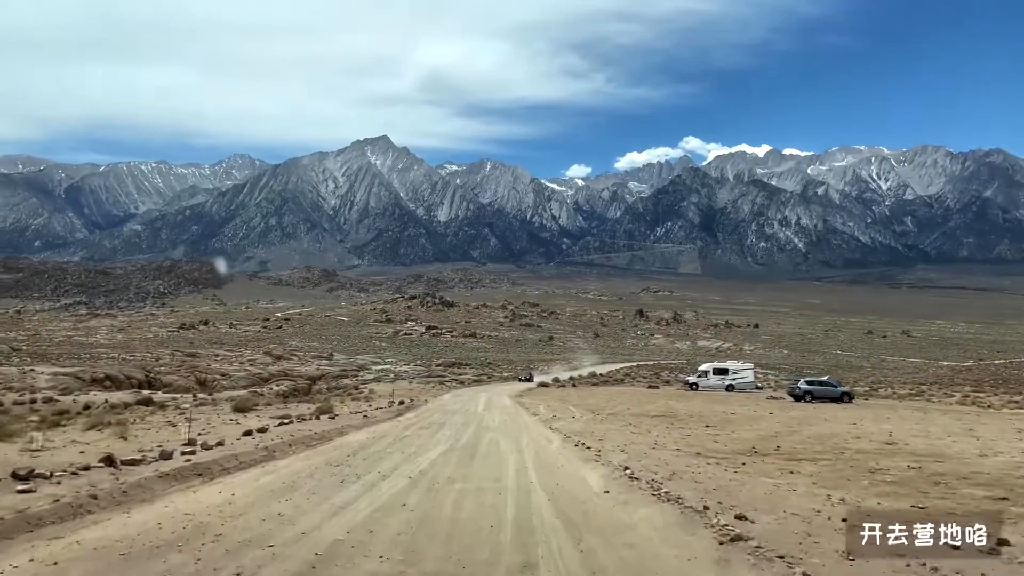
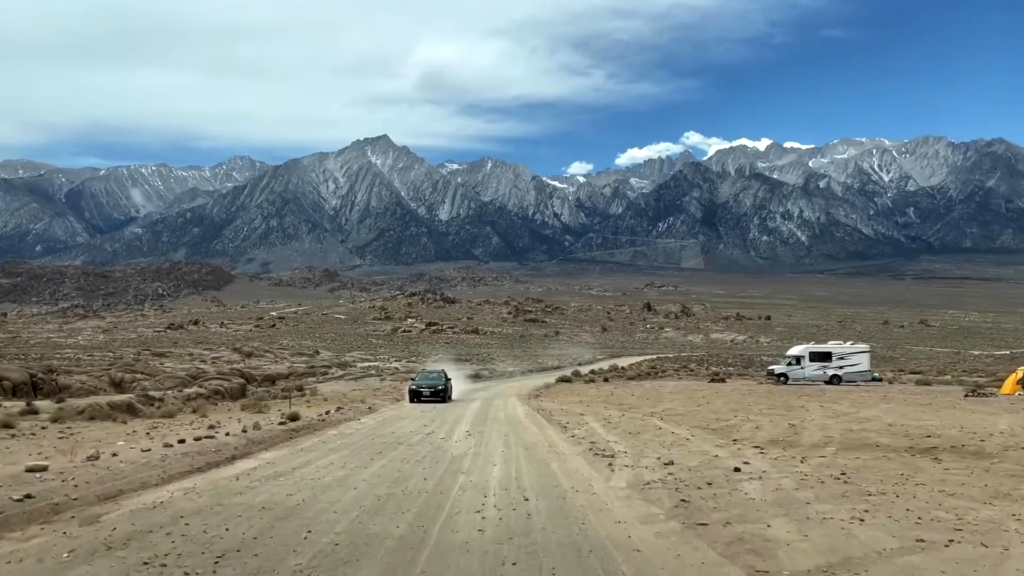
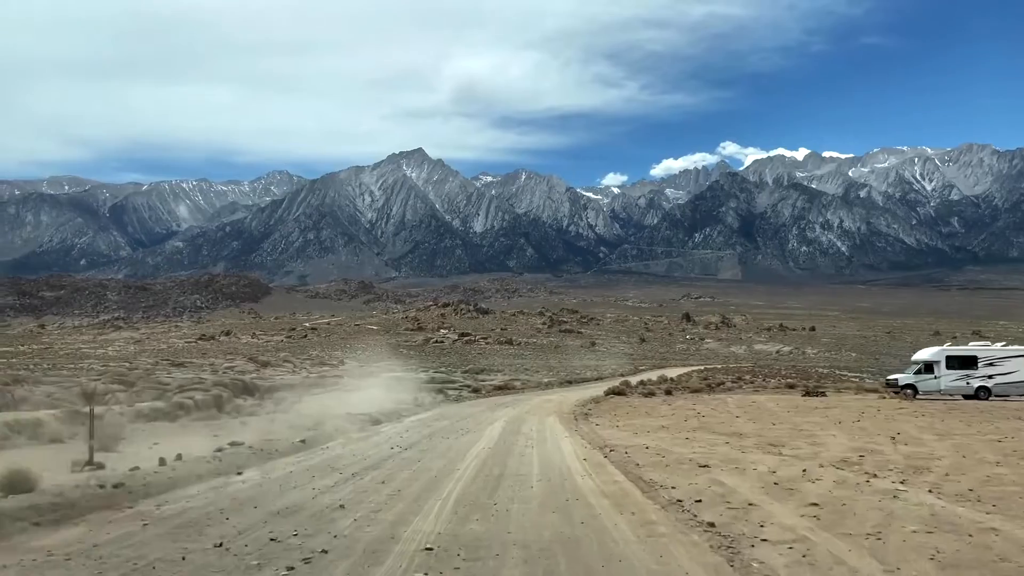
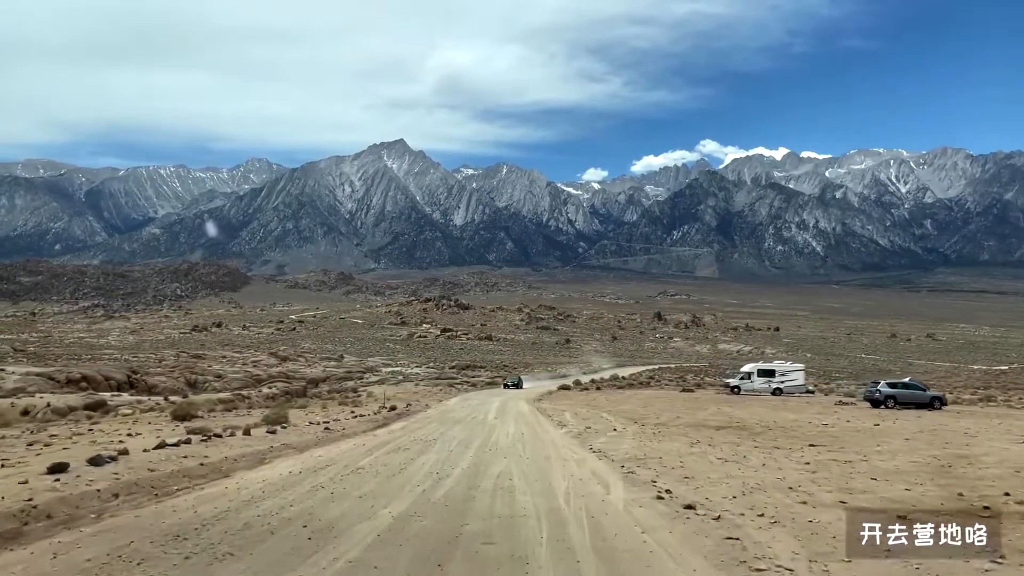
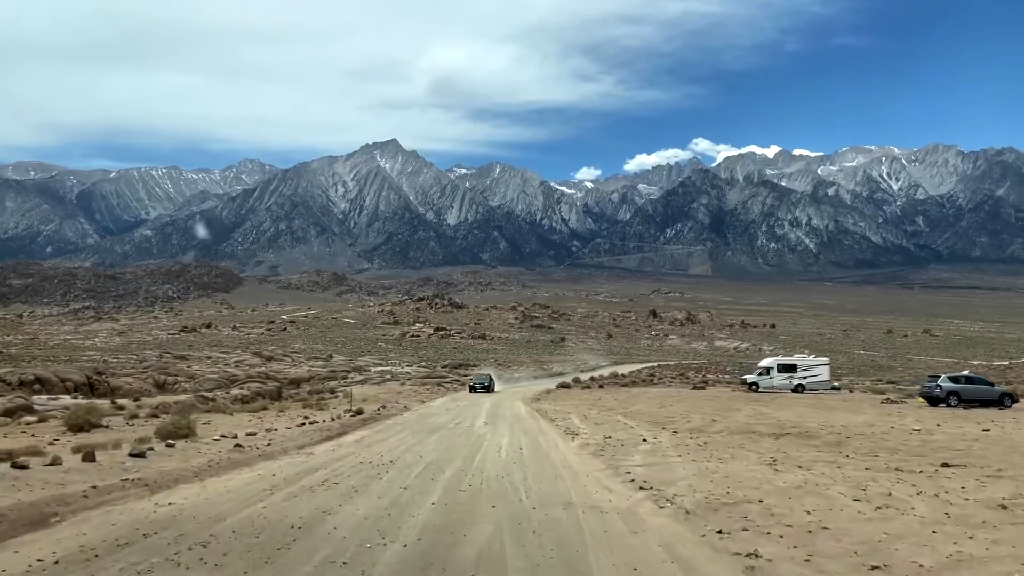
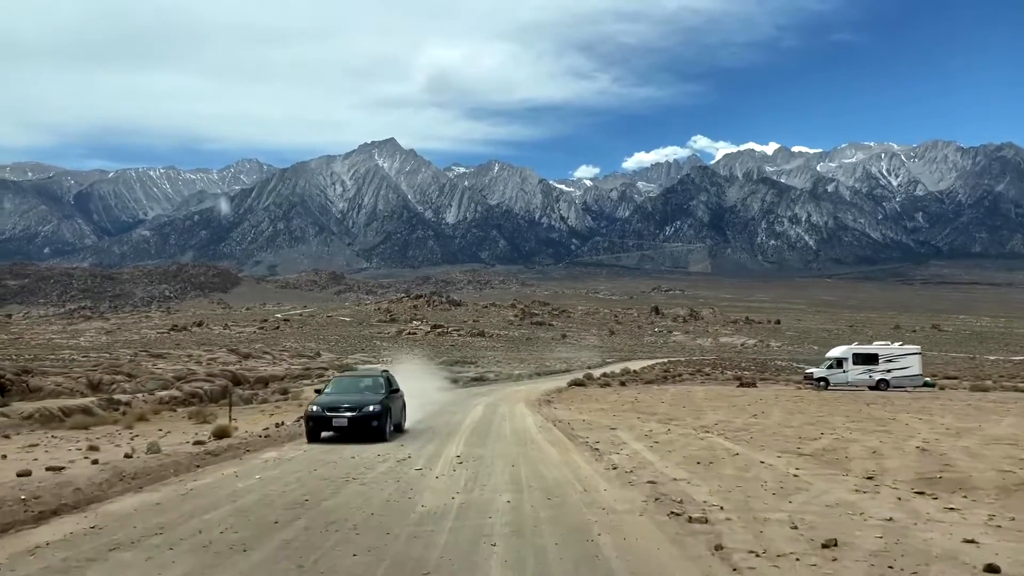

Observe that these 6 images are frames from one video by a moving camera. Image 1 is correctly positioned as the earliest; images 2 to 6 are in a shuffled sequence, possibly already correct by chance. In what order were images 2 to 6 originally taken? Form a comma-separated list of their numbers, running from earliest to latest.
4, 5, 2, 6, 3
